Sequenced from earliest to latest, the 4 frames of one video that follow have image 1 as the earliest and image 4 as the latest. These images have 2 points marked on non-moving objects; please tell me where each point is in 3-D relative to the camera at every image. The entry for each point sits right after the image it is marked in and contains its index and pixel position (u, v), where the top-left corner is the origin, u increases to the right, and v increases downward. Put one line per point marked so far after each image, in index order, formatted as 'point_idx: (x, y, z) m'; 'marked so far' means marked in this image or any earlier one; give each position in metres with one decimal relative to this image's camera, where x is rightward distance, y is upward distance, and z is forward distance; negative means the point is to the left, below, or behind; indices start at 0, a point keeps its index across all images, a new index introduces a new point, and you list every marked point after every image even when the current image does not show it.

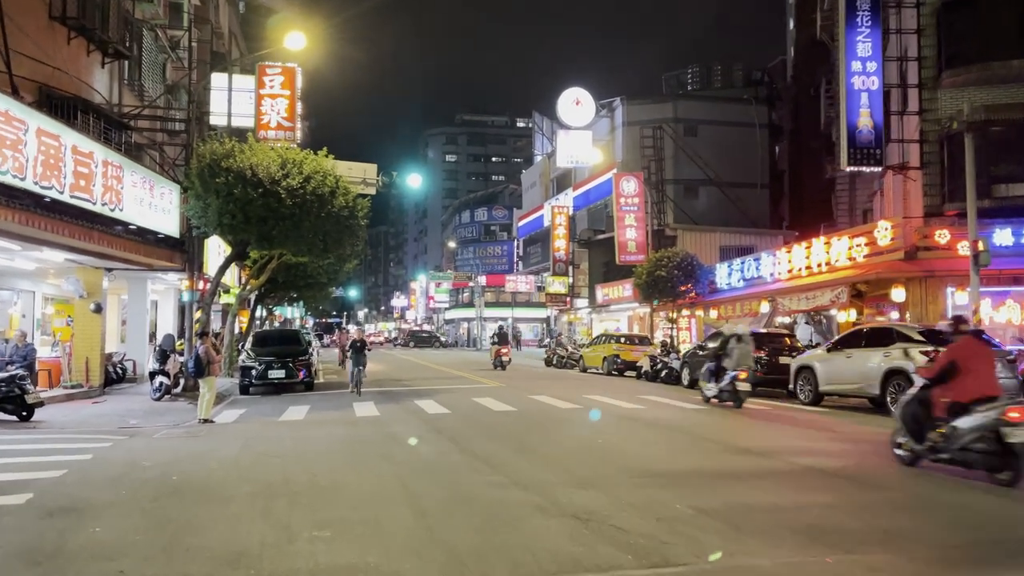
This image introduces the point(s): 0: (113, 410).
0: (-8.5, -2.6, +16.7) m
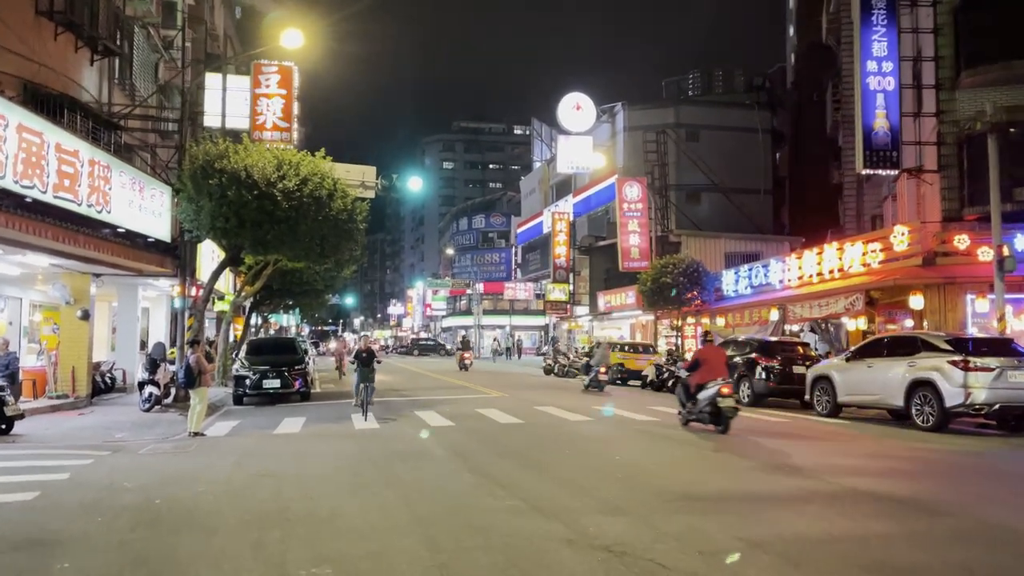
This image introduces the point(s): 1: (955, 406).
0: (-8.4, -2.7, +15.9) m
1: (+7.9, -2.1, +14.0) m
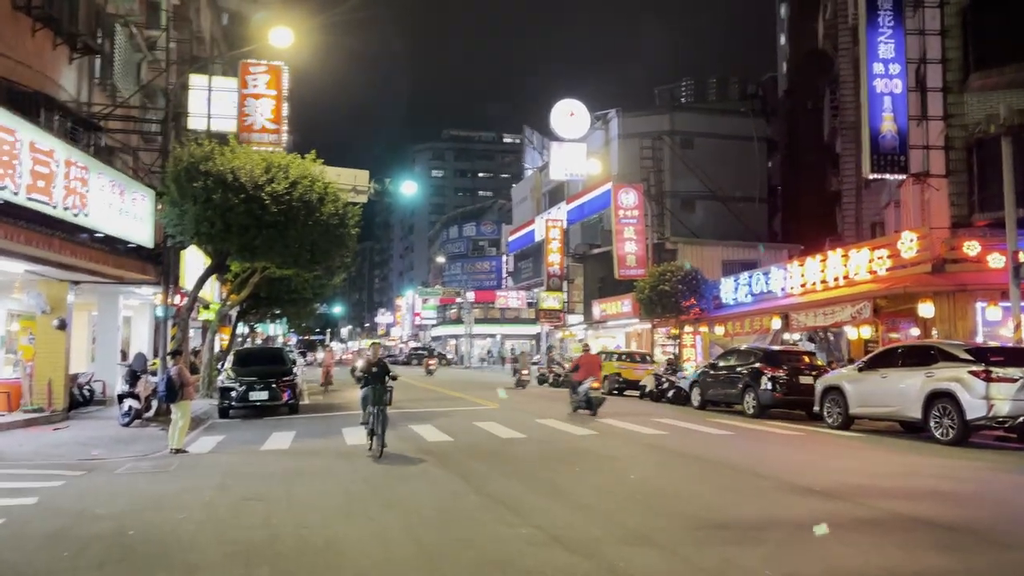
0: (-8.4, -2.9, +15.0) m
1: (+8.0, -2.2, +13.4) m
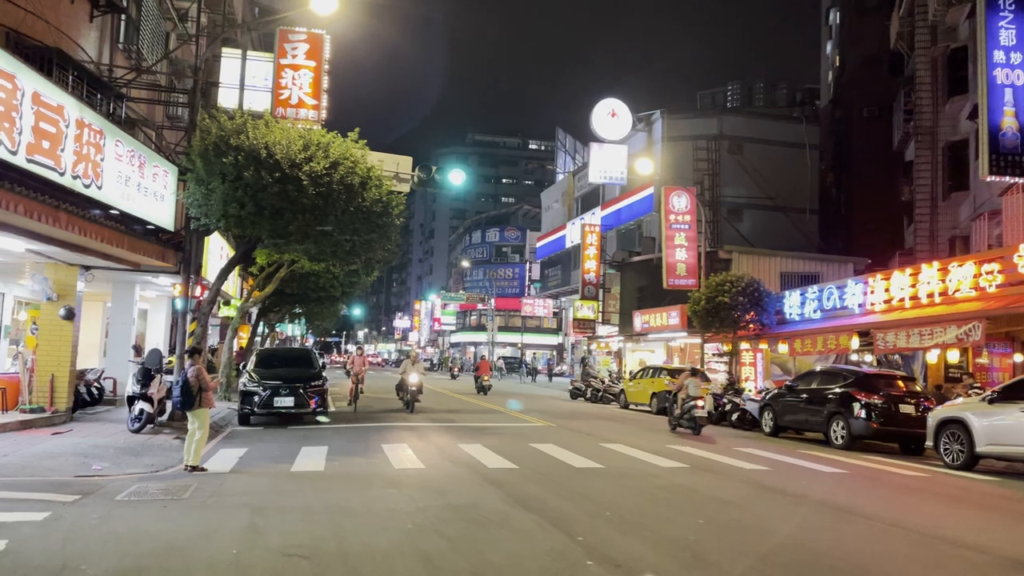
0: (-7.2, -2.6, +12.9) m
1: (+9.1, -2.5, +11.0) m
